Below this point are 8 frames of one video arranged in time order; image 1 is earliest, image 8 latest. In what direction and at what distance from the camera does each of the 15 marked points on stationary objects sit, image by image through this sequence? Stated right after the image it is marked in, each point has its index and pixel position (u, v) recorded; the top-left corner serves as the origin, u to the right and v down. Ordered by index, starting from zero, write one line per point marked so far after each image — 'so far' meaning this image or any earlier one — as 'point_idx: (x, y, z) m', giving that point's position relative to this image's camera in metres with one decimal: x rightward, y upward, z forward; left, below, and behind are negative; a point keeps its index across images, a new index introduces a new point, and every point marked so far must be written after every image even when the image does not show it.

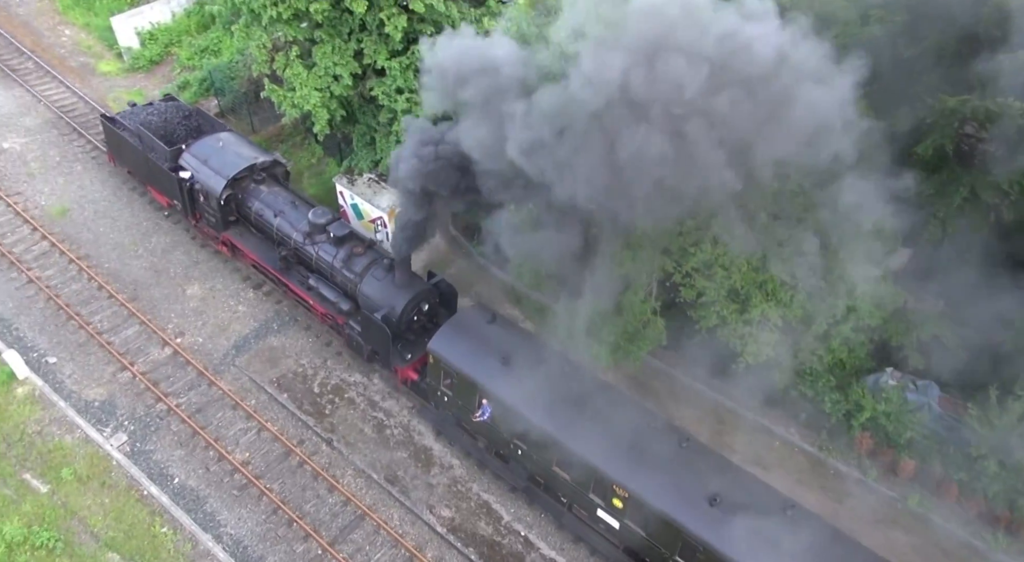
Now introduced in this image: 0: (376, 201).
0: (-2.6, +1.6, +13.7) m
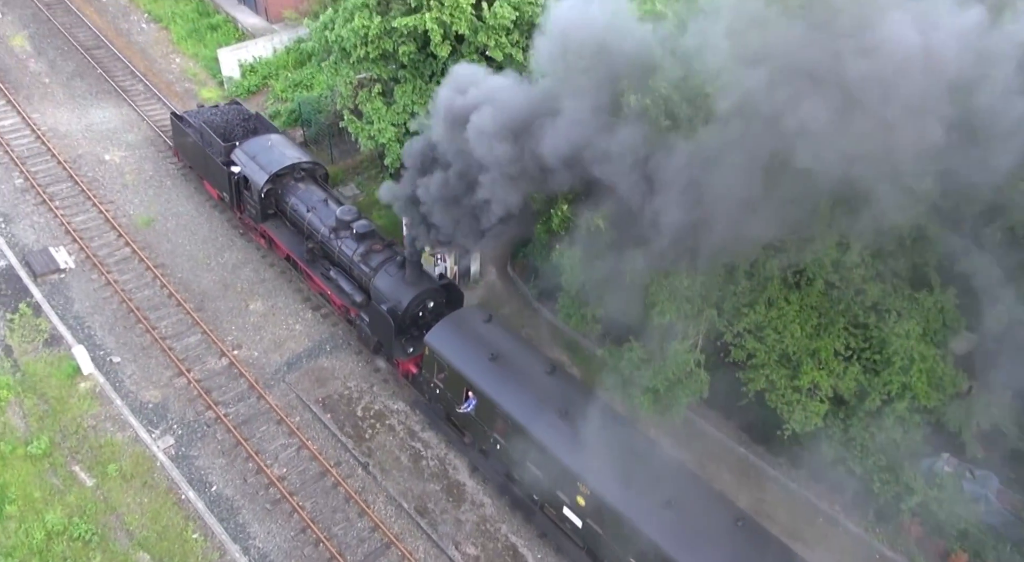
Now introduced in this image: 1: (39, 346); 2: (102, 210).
0: (-1.4, +0.9, +14.0) m
1: (-8.2, -1.1, +12.2) m
2: (-8.7, +1.5, +15.0) m
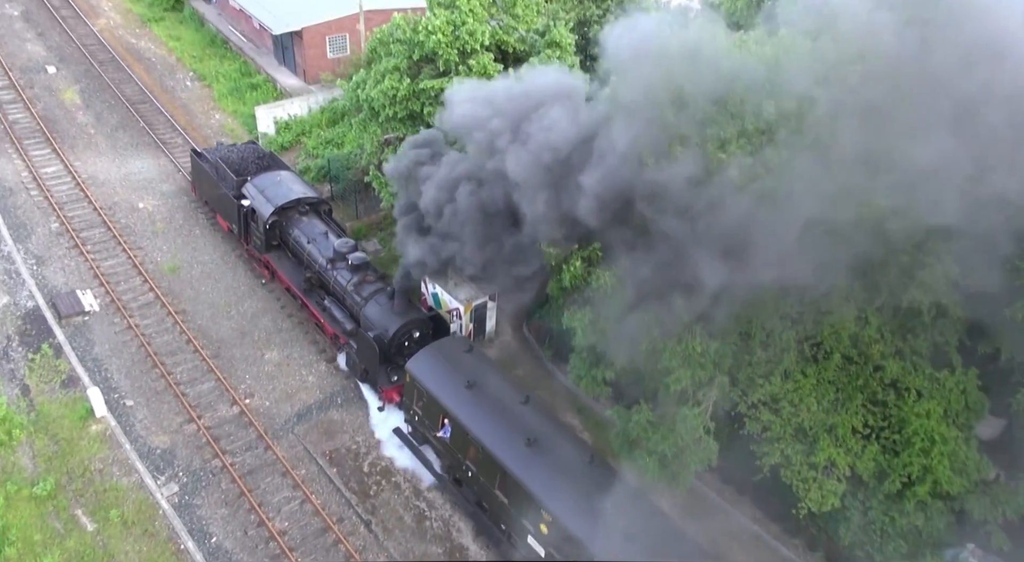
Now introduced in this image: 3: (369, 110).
0: (-1.1, -0.2, +14.1) m
1: (-8.0, -1.8, +12.4) m
2: (-8.3, +0.5, +15.4) m
3: (-3.1, +3.7, +15.2) m
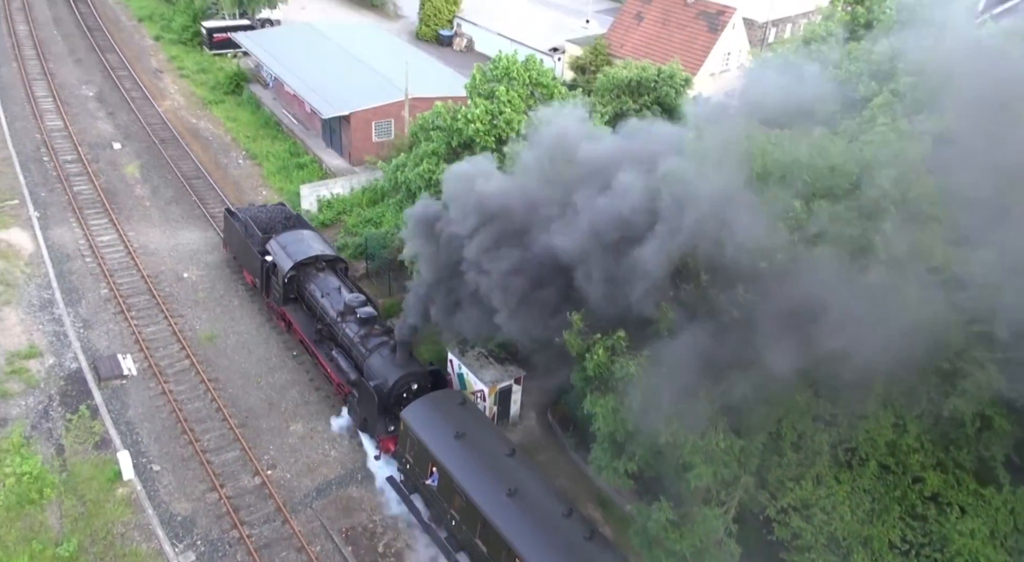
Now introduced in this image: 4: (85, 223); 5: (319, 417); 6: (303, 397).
0: (-0.6, -1.8, +14.3) m
1: (-7.7, -3.0, +12.8) m
2: (-7.7, -1.0, +16.1) m
3: (-2.4, +2.0, +16.0) m
4: (-11.6, +1.6, +19.3) m
5: (-3.9, -2.7, +14.4) m
6: (-4.4, -2.4, +14.8) m
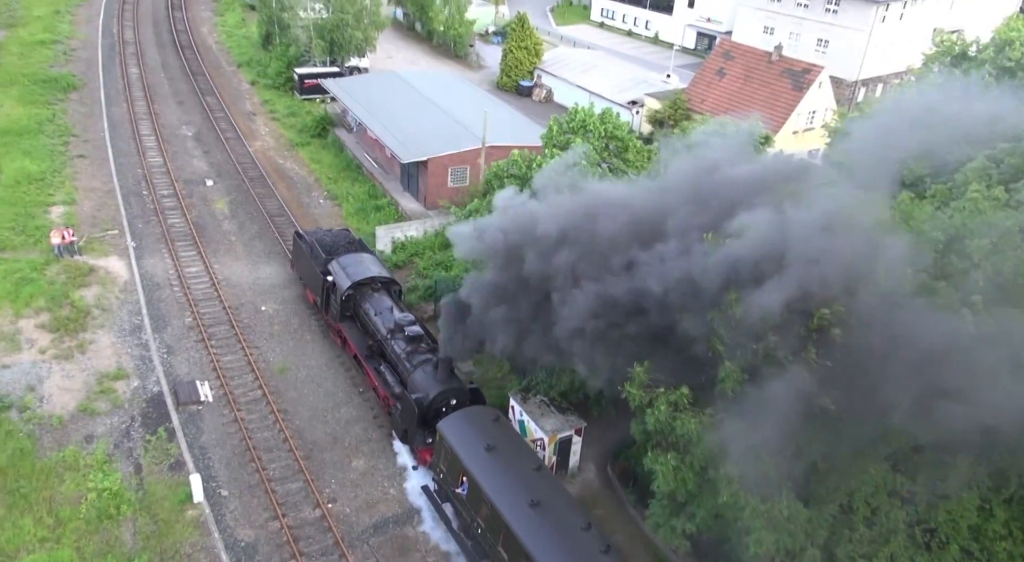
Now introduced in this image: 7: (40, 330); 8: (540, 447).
0: (+0.6, -2.8, +14.3) m
1: (-6.6, -3.6, +13.4) m
2: (-6.3, -1.7, +16.8) m
3: (-0.8, +0.9, +16.4) m
4: (-9.7, +0.8, +20.5) m
5: (-2.7, -3.6, +14.7) m
6: (-3.1, -3.2, +15.1) m
7: (-11.2, -1.2, +16.7) m
8: (+0.6, -3.3, +14.3) m
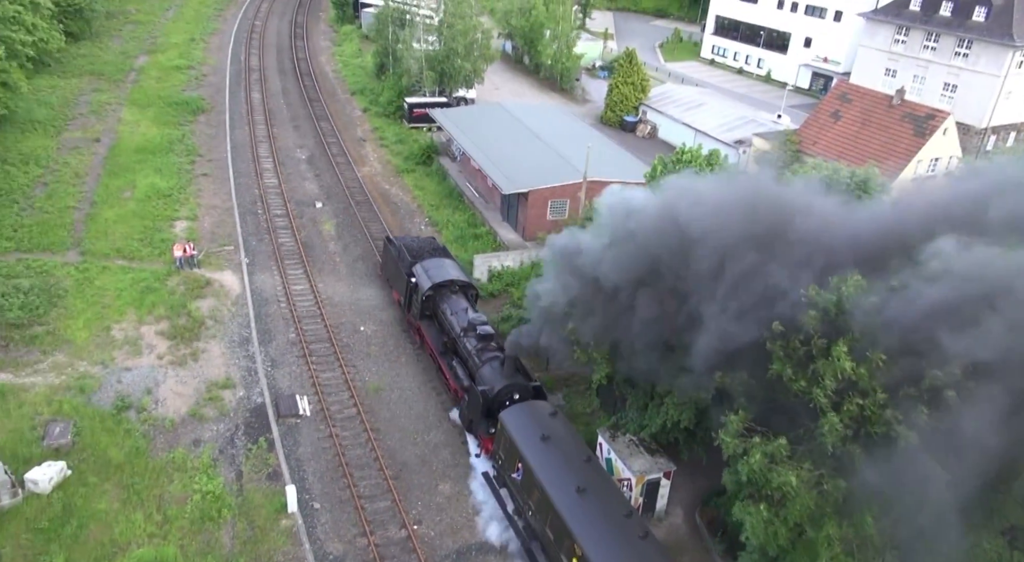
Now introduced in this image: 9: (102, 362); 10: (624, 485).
0: (+2.3, -3.6, +14.1) m
1: (-4.9, -3.9, +14.0) m
2: (-4.1, -2.2, +17.4) m
3: (+1.4, +0.2, +16.4) m
4: (-6.9, +0.3, +21.6) m
5: (-1.0, -4.1, +14.8) m
6: (-1.3, -3.8, +15.3) m
7: (-8.9, -1.4, +17.9) m
8: (+2.3, -4.1, +14.0) m
9: (-9.7, -1.9, +16.7) m
10: (+2.2, -4.0, +14.0) m
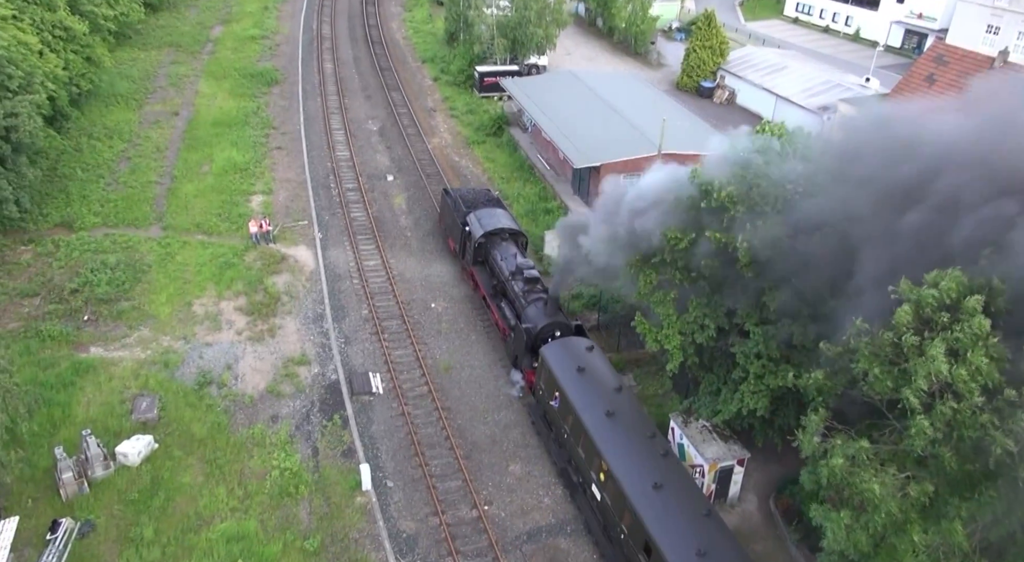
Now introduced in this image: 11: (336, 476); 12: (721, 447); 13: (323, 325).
0: (+3.7, -3.2, +13.7) m
1: (-3.5, -3.5, +14.3) m
2: (-2.4, -1.7, +17.5) m
3: (+3.0, +0.6, +15.9) m
4: (-4.8, +1.1, +21.8) m
5: (+0.5, -3.7, +14.7) m
6: (+0.2, -3.4, +15.2) m
7: (-7.1, -0.8, +18.5) m
8: (+3.6, -3.7, +13.6) m
9: (-8.0, -1.4, +17.4) m
10: (+3.6, -3.7, +13.6) m
11: (-3.4, -3.8, +13.8) m
12: (+4.1, -3.2, +13.7) m
13: (-4.9, -1.1, +18.3) m
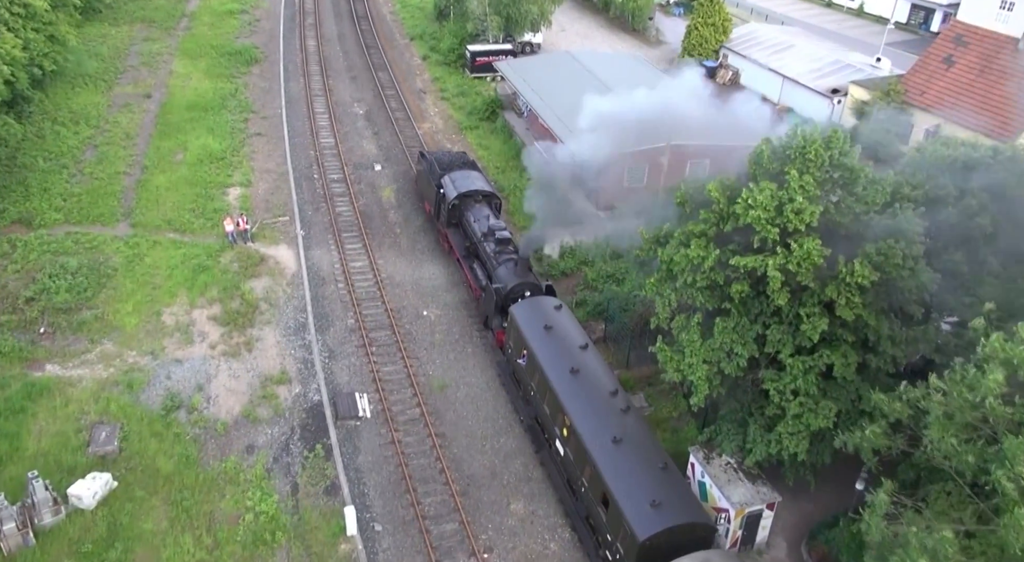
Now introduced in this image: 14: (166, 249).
0: (+3.8, -3.6, +12.3) m
1: (-3.5, -3.8, +12.9) m
2: (-2.4, -1.9, +16.0) m
3: (+3.0, +0.4, +14.4) m
4: (-4.8, +1.0, +20.2) m
5: (+0.5, -4.1, +13.3) m
6: (+0.3, -3.7, +13.8) m
7: (-7.1, -1.0, +16.9) m
8: (+3.7, -4.1, +12.3) m
9: (-8.0, -1.6, +15.8) m
10: (+3.6, -4.1, +12.3) m
11: (-3.4, -4.1, +12.3) m
12: (+4.1, -3.5, +12.3) m
13: (-4.9, -1.3, +16.7) m
14: (-9.4, +0.9, +19.3) m
